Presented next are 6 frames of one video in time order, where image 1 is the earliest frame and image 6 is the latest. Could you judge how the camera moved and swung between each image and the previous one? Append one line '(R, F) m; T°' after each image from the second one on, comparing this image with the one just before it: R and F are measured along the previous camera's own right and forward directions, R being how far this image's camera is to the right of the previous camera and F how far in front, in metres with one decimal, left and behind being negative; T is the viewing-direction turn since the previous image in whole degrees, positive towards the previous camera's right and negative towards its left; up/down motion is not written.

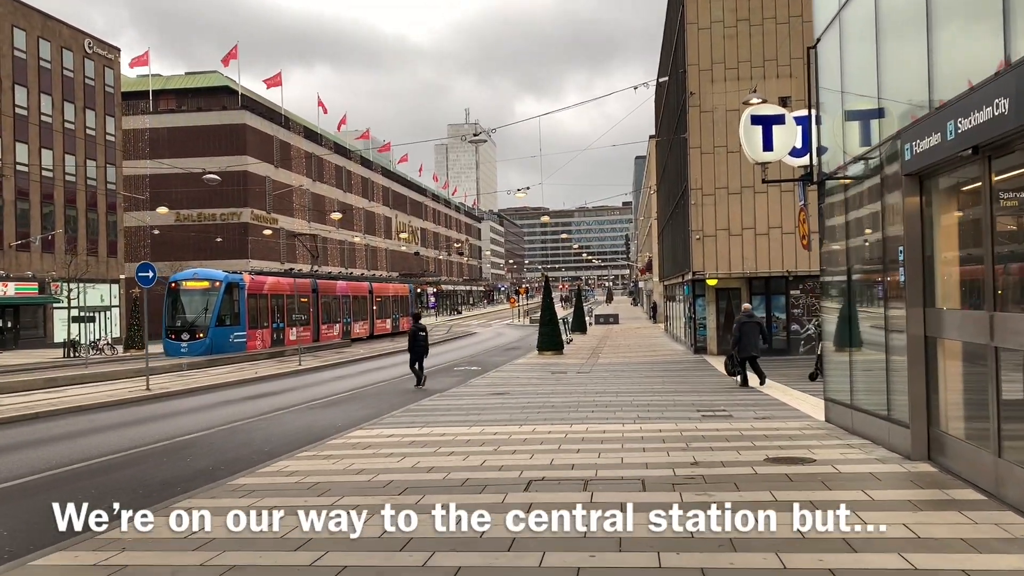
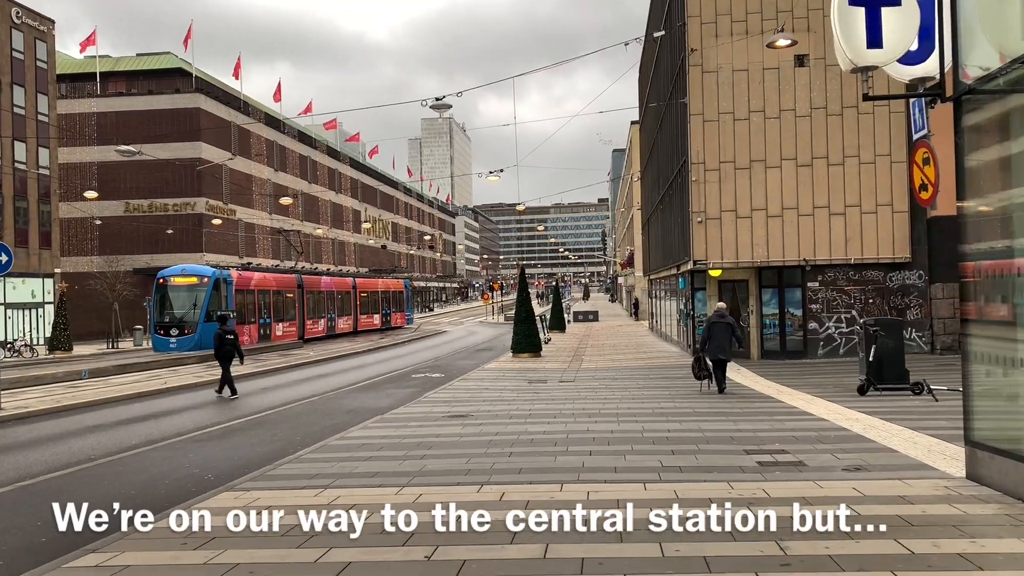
(+0.2, +3.9) m; +2°
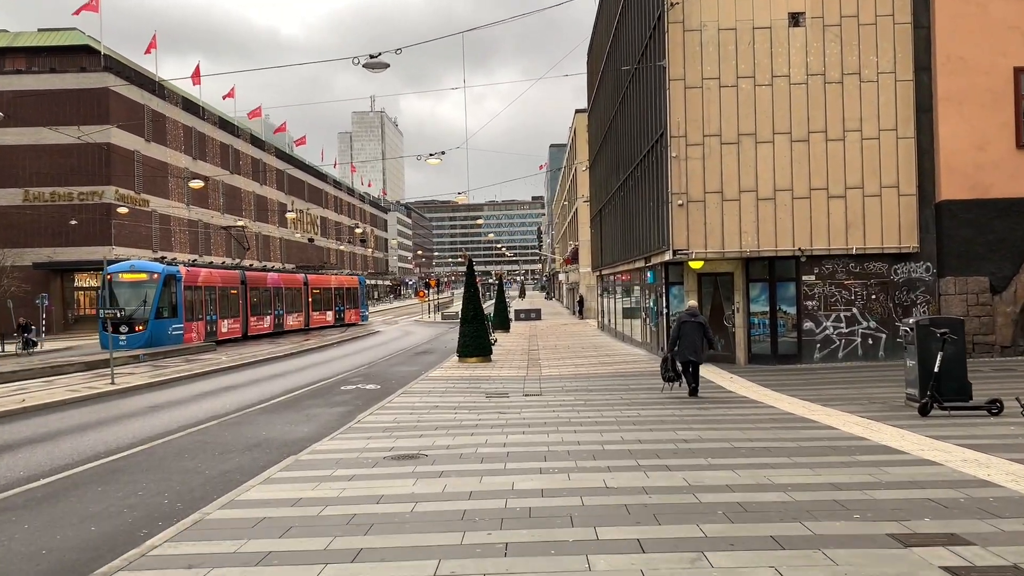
(-0.4, +3.3) m; +4°
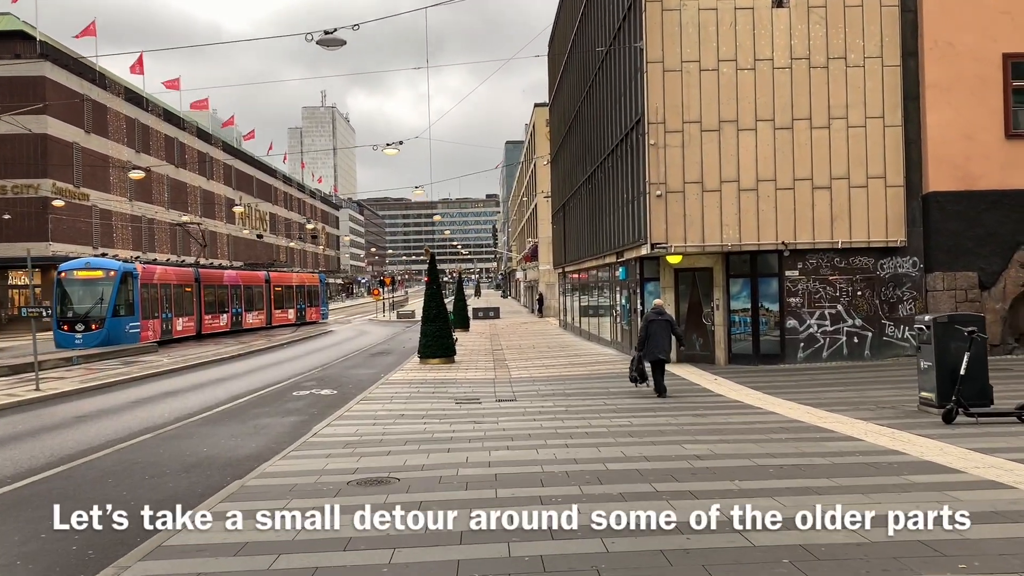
(-0.3, +1.3) m; +3°
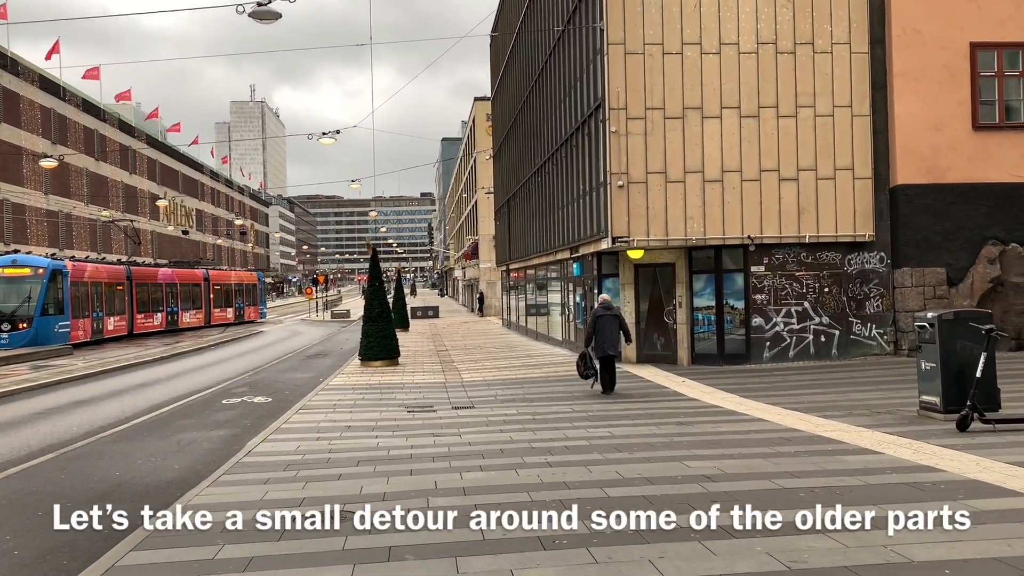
(-0.3, +1.2) m; +4°
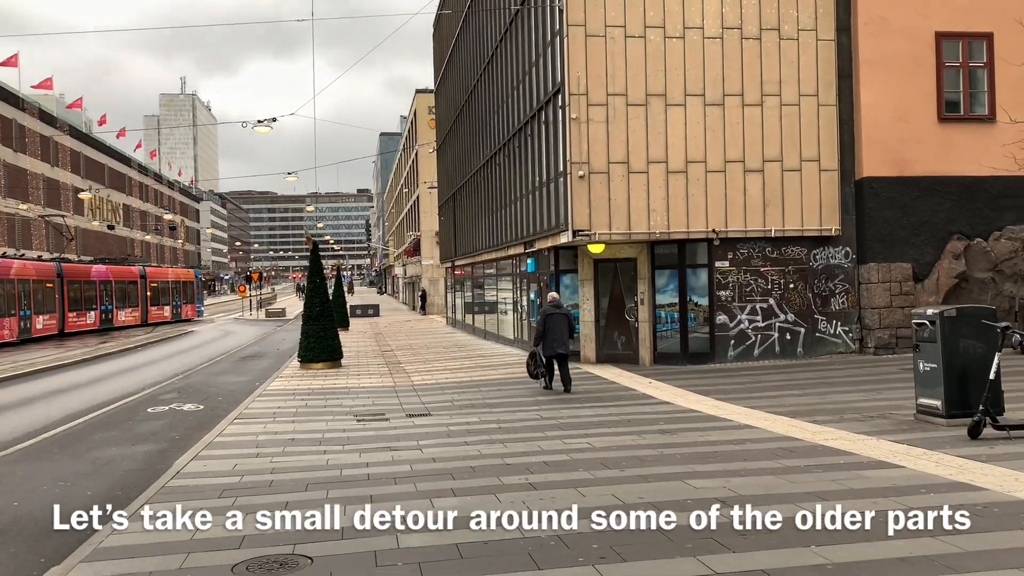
(-0.3, +1.0) m; +4°
